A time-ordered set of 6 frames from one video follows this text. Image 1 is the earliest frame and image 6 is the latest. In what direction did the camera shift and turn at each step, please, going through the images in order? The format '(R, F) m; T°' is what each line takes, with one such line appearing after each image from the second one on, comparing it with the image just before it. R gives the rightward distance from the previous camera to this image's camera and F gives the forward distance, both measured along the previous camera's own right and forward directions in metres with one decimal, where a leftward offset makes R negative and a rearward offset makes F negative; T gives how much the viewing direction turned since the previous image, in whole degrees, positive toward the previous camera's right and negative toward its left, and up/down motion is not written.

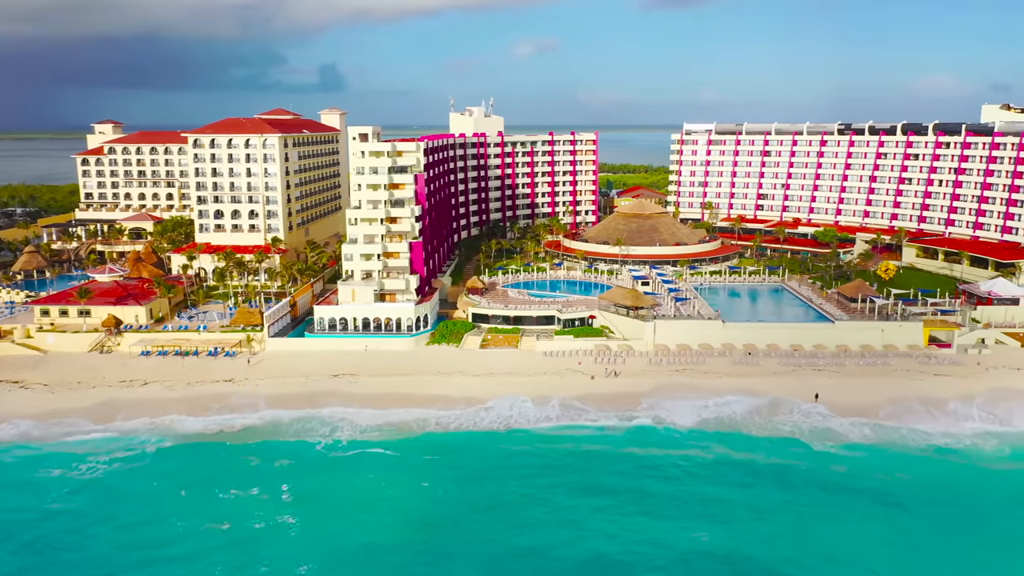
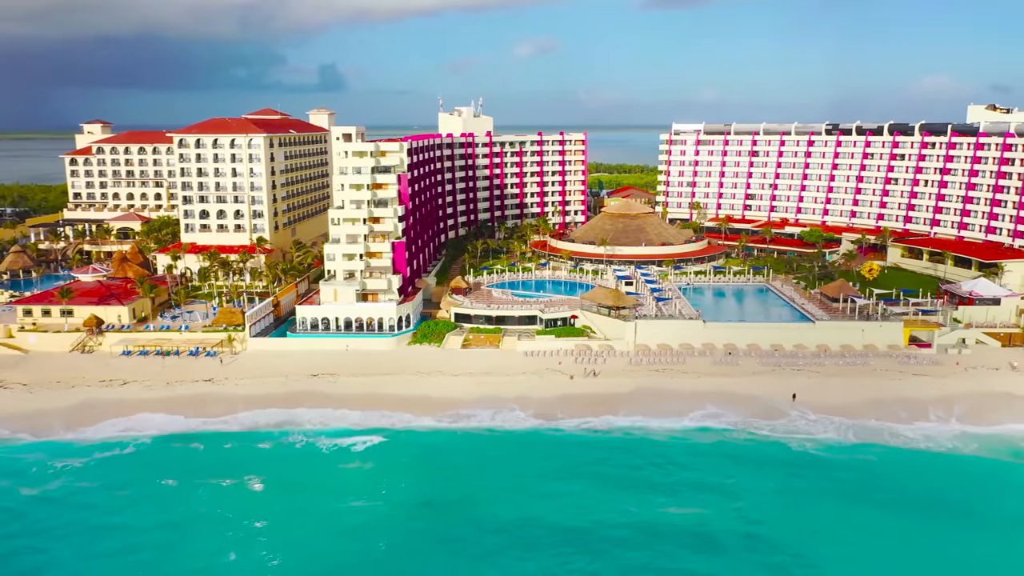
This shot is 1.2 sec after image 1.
(+1.4, -0.1) m; 0°
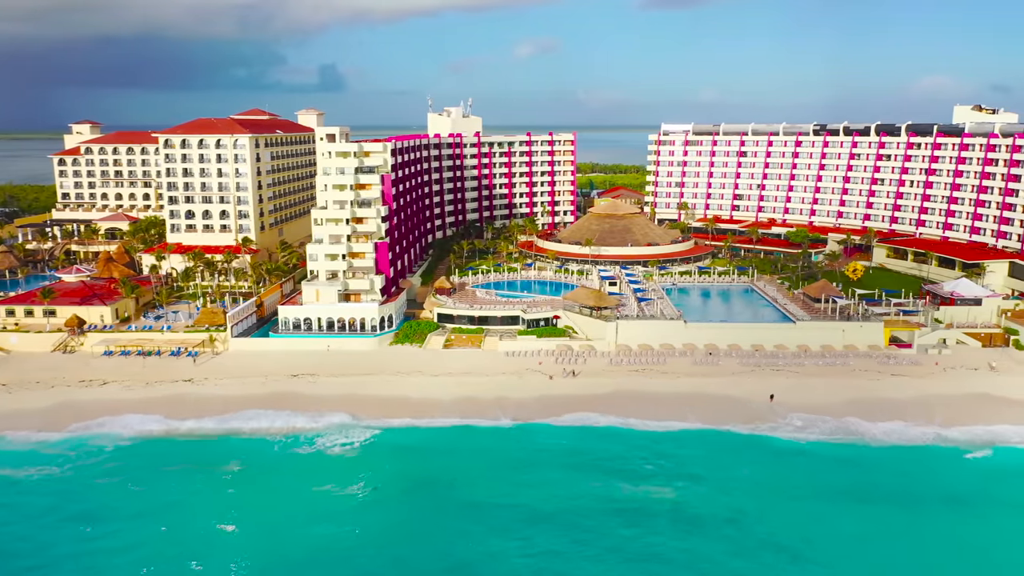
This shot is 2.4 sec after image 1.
(+1.4, -0.1) m; 0°
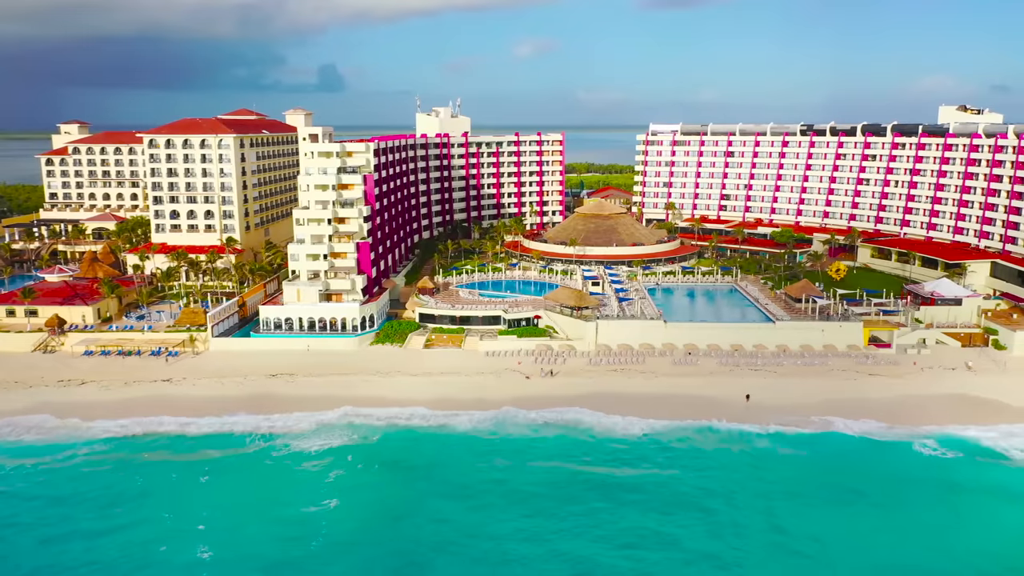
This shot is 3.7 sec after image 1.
(+1.5, -0.1) m; 0°
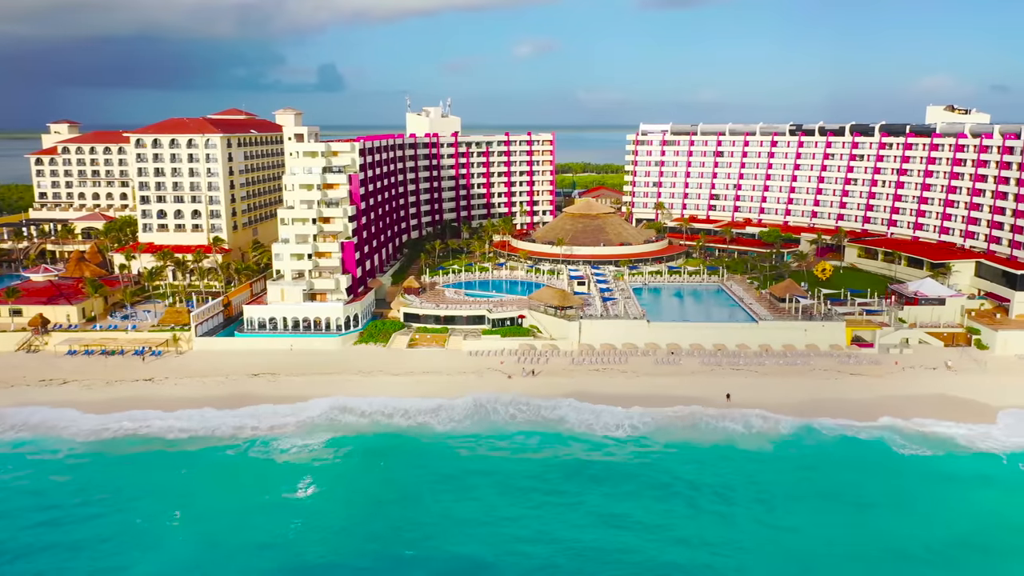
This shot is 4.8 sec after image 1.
(+1.3, 0.0) m; 0°
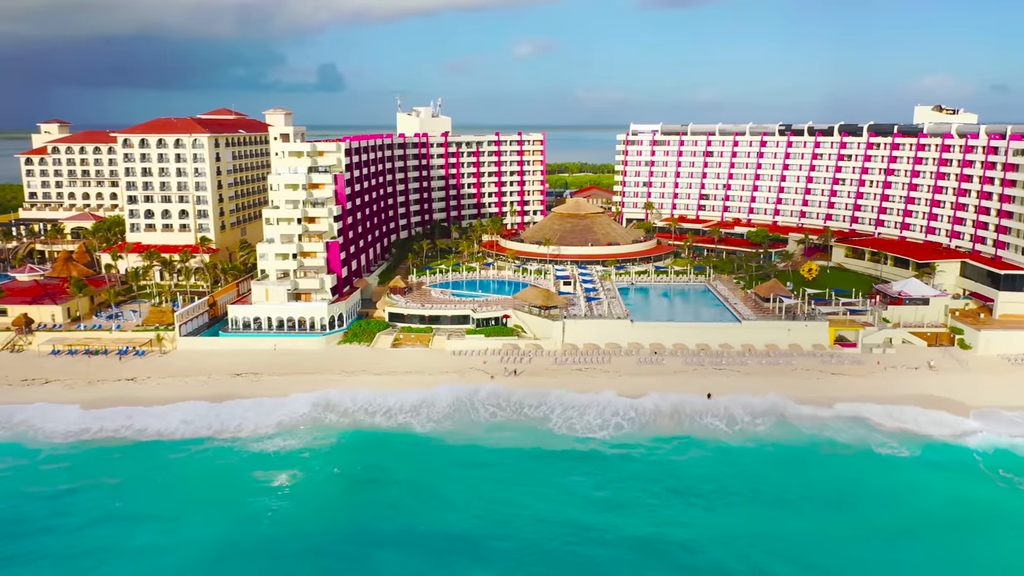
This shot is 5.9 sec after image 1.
(+1.3, -0.1) m; 0°
